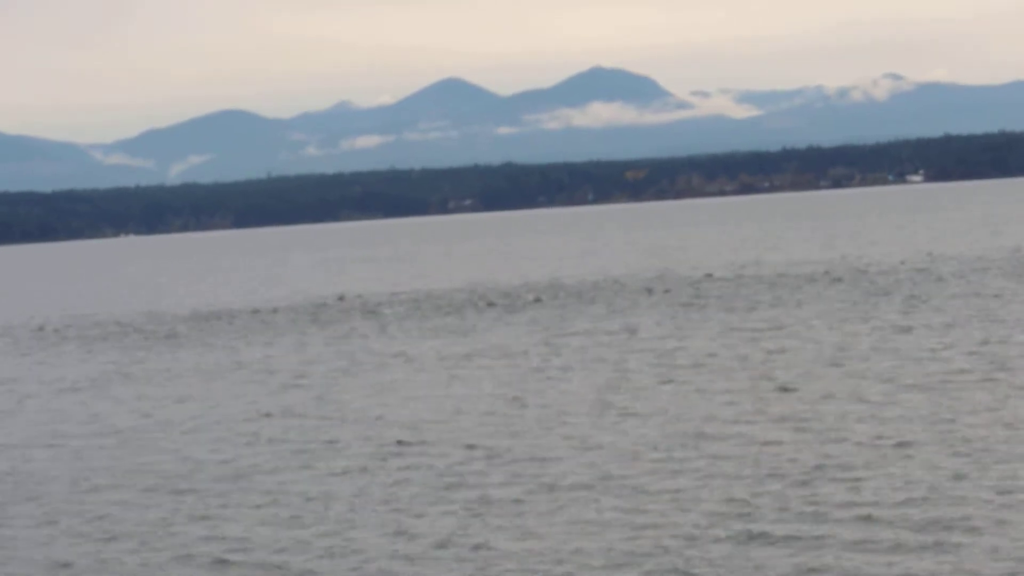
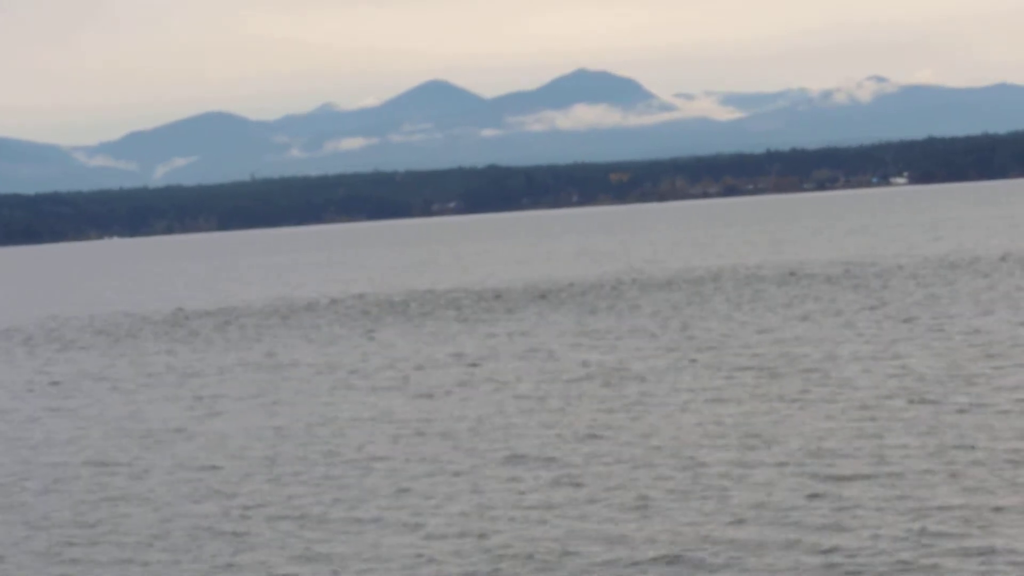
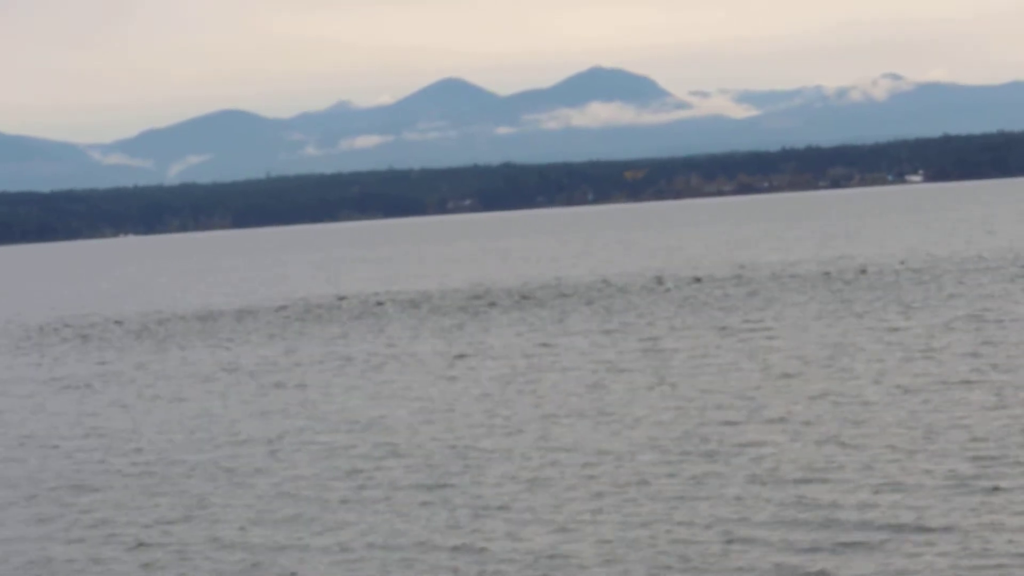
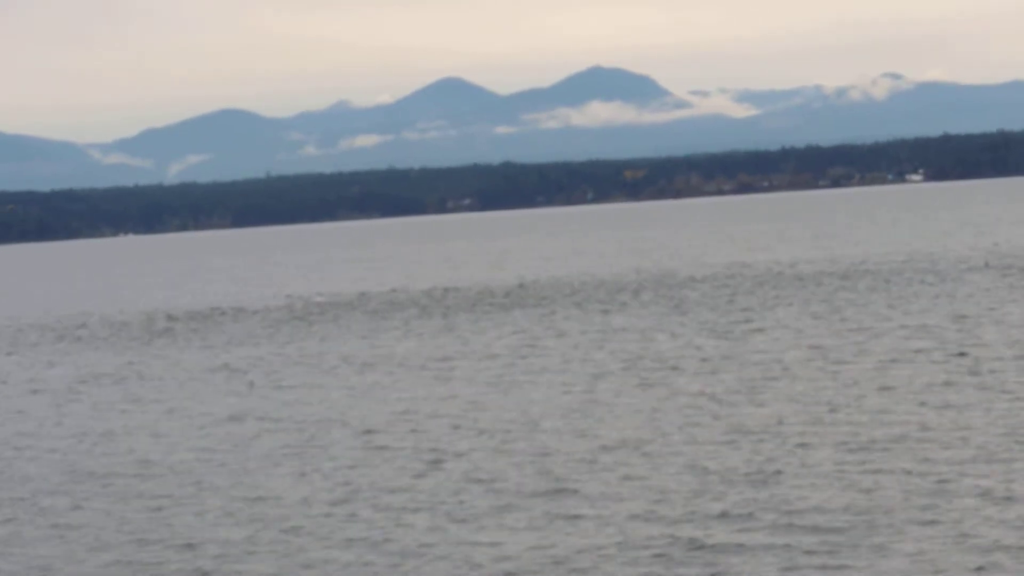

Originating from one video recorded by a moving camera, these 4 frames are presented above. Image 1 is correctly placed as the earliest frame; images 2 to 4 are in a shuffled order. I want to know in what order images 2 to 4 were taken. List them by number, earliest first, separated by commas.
3, 4, 2
